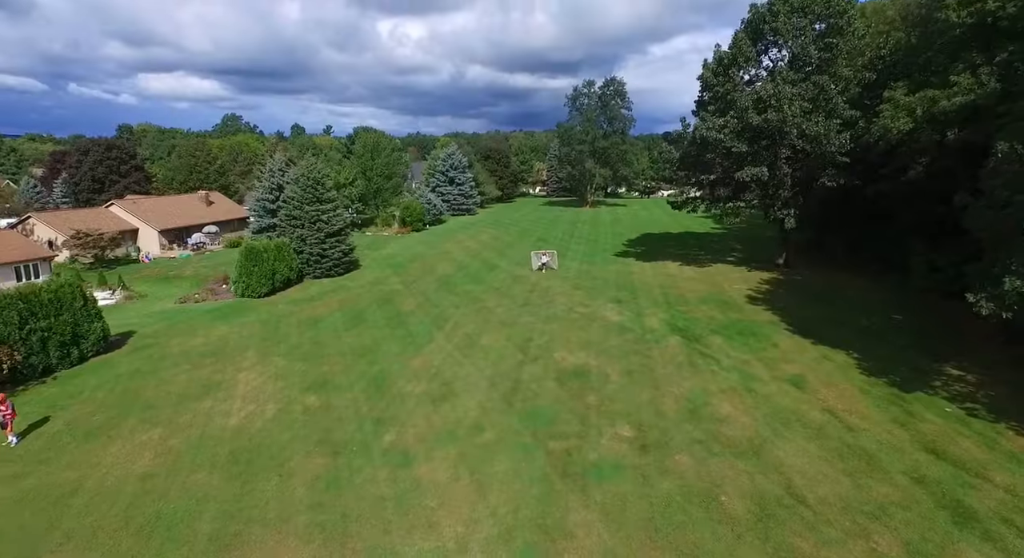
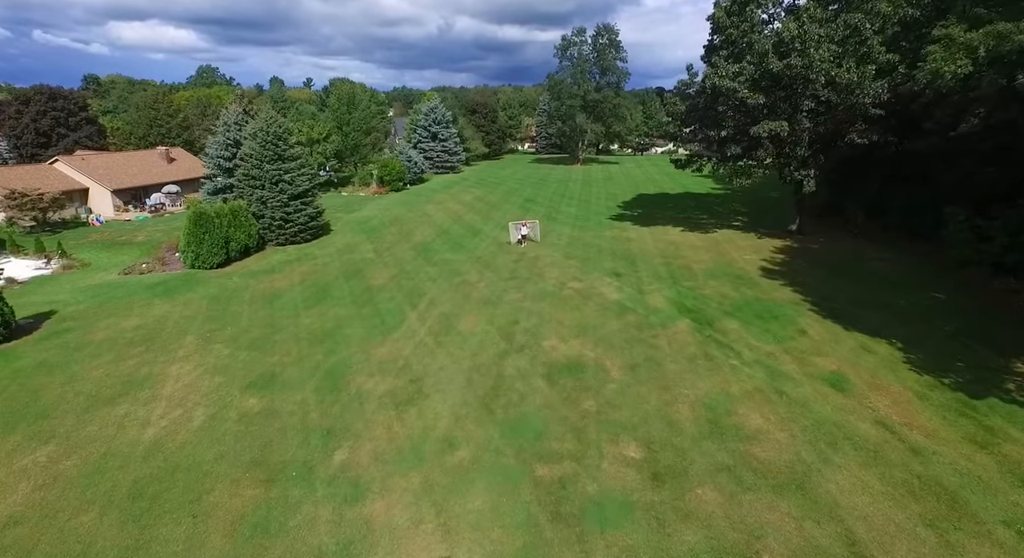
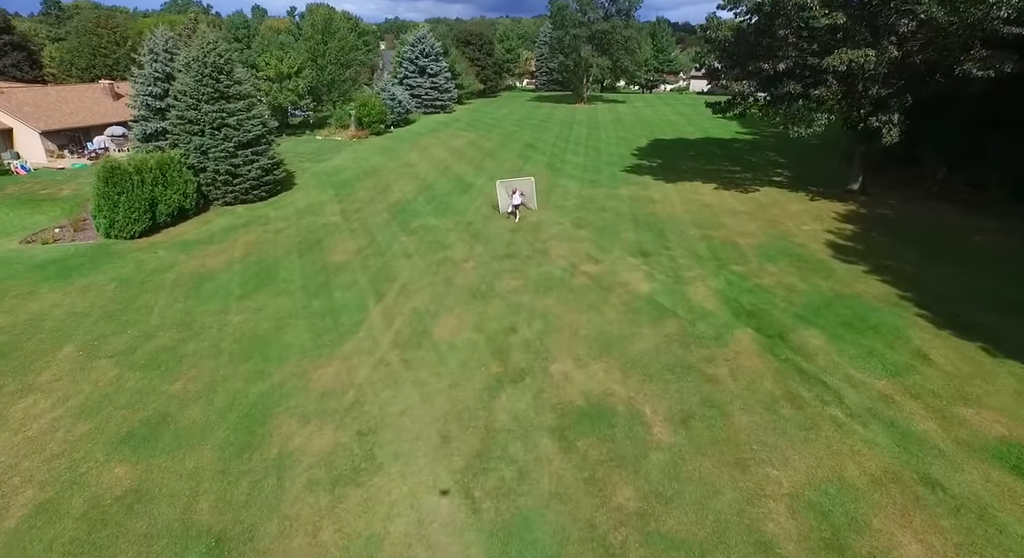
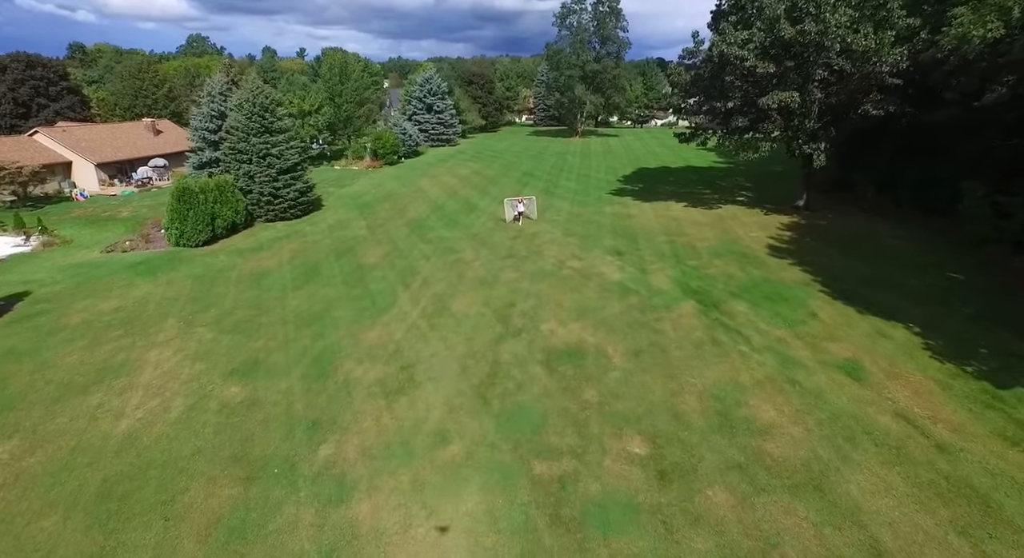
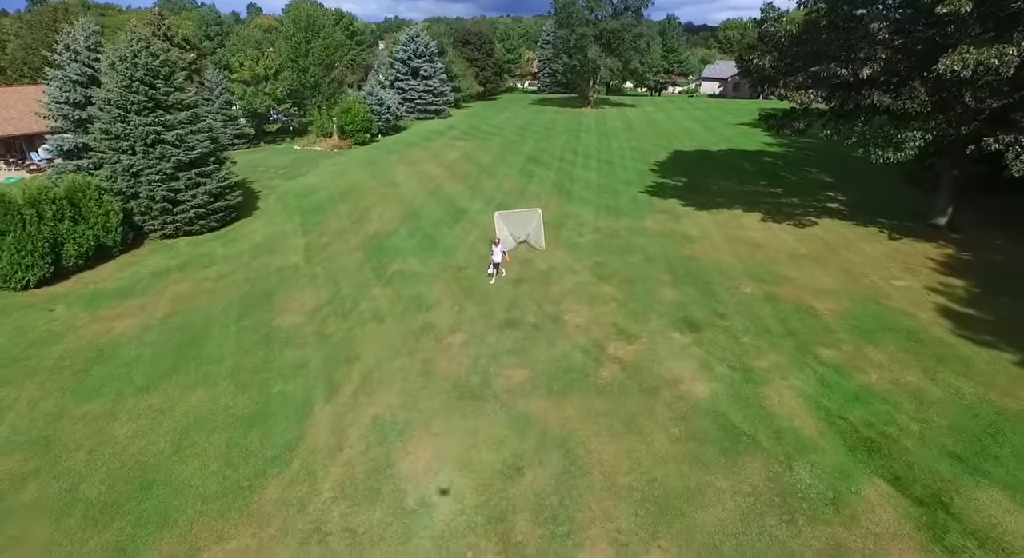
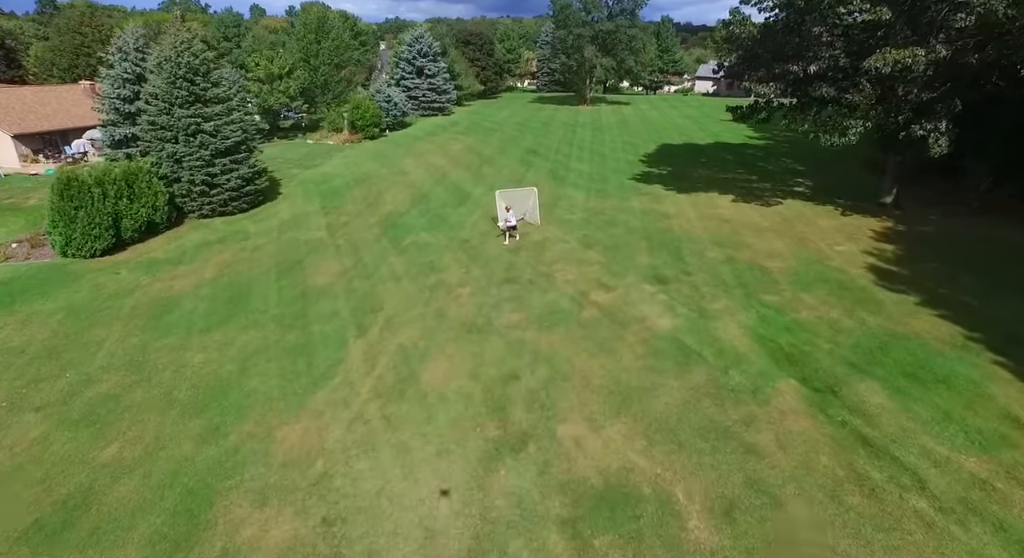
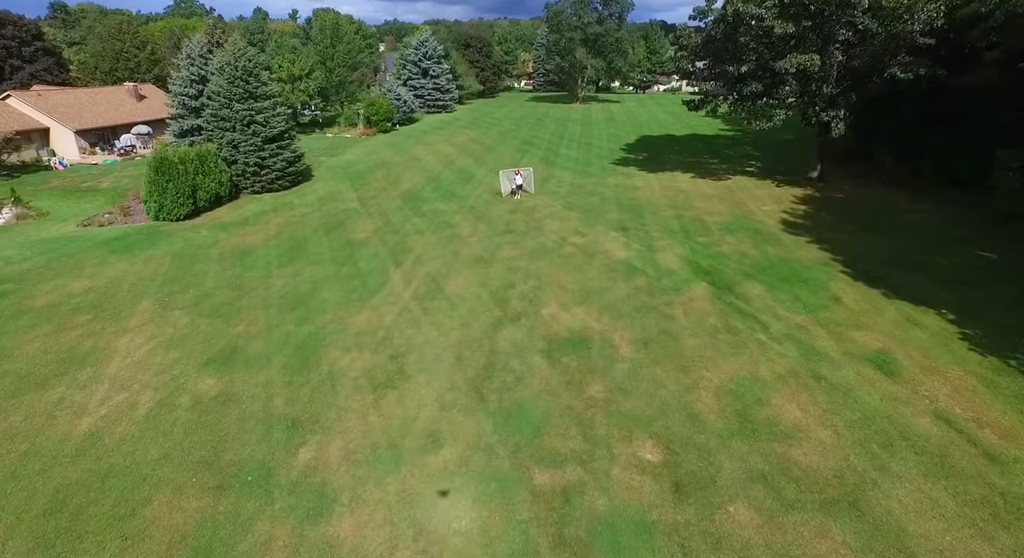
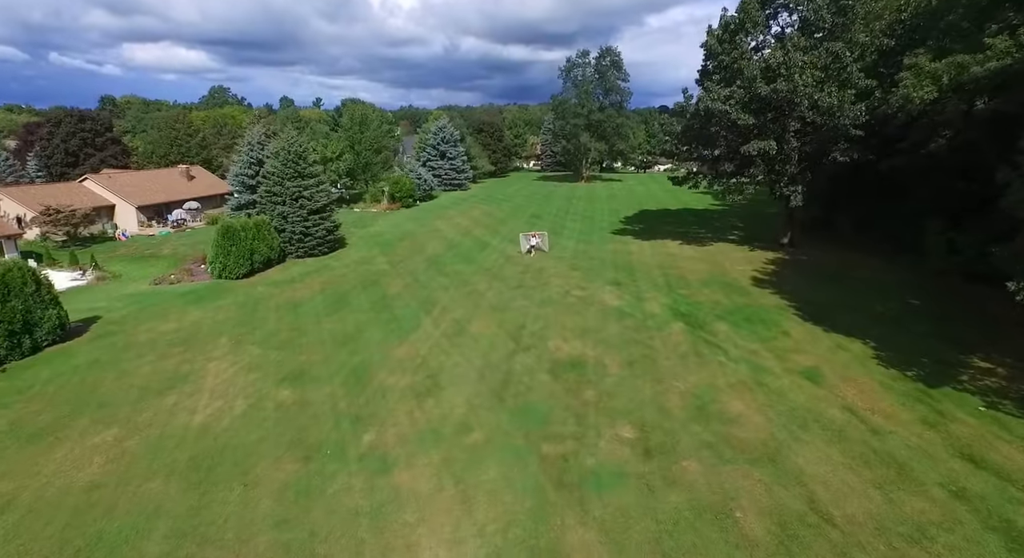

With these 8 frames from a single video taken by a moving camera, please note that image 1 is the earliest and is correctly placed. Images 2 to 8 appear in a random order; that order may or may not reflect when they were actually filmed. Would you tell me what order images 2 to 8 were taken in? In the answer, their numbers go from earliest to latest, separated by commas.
8, 2, 4, 7, 3, 6, 5
